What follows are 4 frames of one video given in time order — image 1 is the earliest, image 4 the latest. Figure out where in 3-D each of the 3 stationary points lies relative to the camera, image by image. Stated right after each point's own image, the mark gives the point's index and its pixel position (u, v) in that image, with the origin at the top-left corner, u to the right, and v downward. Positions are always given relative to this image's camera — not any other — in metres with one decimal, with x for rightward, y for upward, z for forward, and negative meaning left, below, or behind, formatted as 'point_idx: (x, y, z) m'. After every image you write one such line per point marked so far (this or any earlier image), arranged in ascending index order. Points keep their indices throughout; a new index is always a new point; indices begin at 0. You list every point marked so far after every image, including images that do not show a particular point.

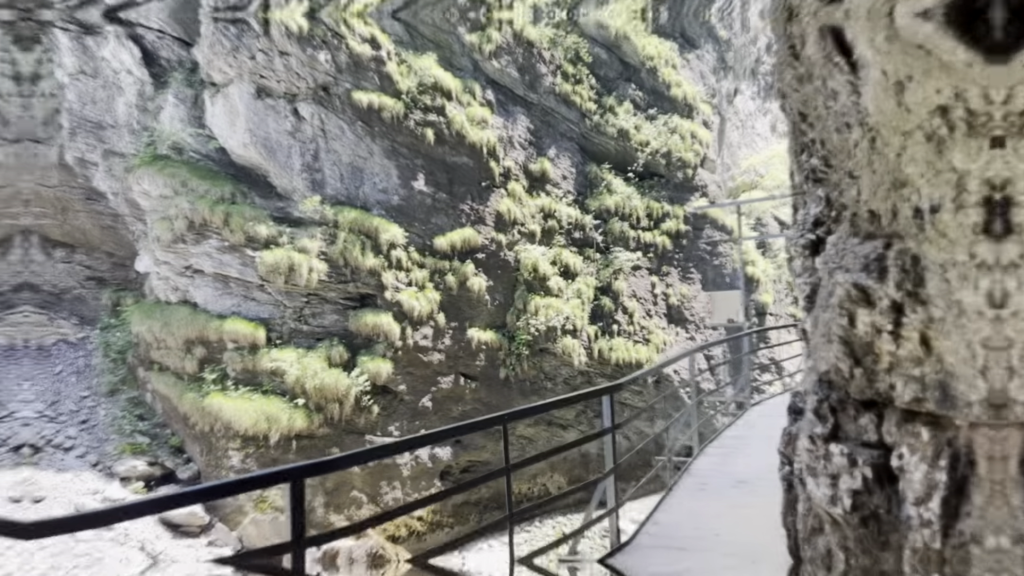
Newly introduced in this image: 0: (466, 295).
0: (-0.6, -0.1, +10.5) m
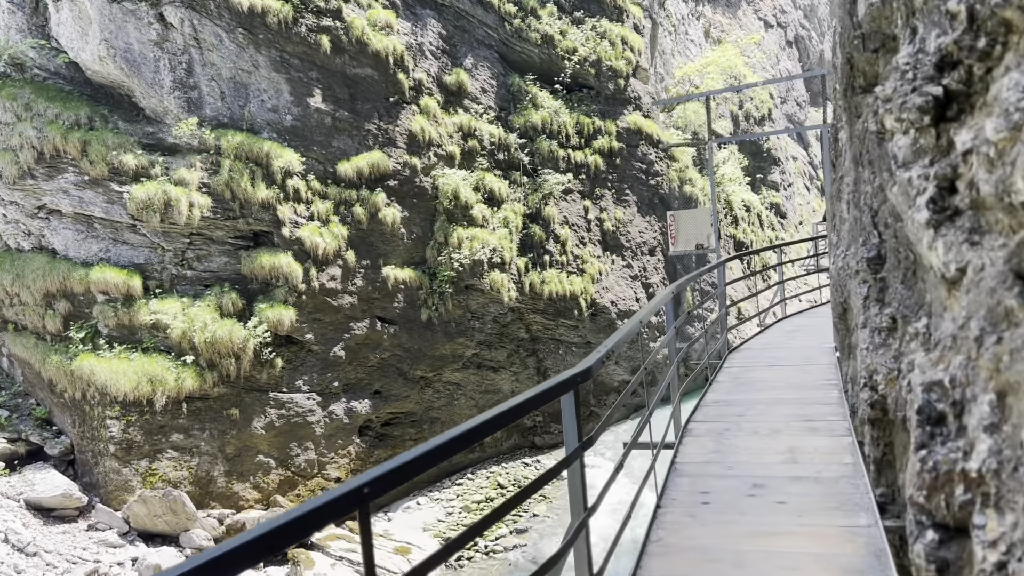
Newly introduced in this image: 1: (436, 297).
0: (-1.5, +0.7, +9.2) m
1: (-0.9, -0.1, +9.4) m
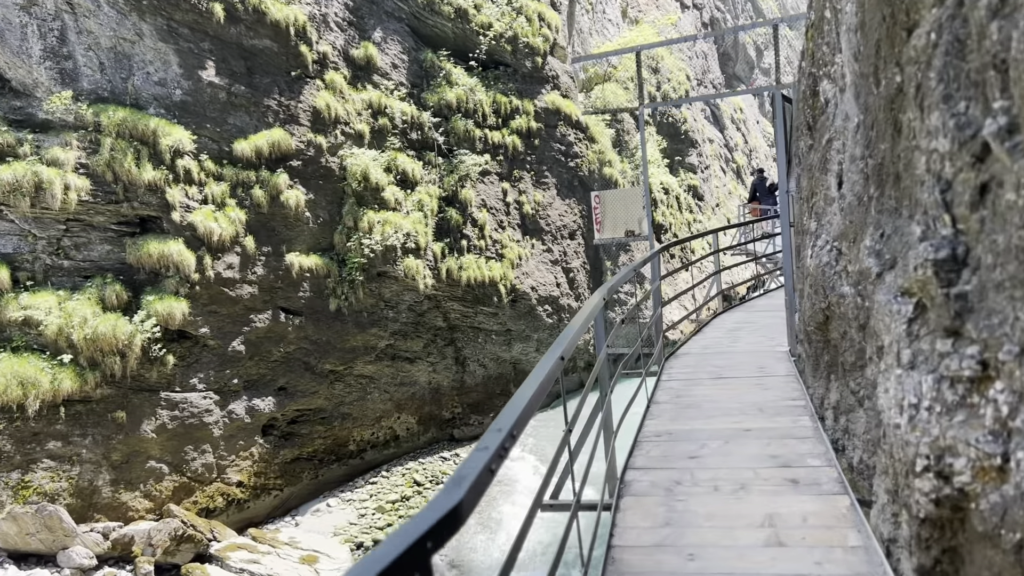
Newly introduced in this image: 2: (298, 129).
0: (-2.4, +0.8, +8.6) m
1: (-1.8, 0.0, +8.8) m
2: (-2.3, +1.7, +8.9) m
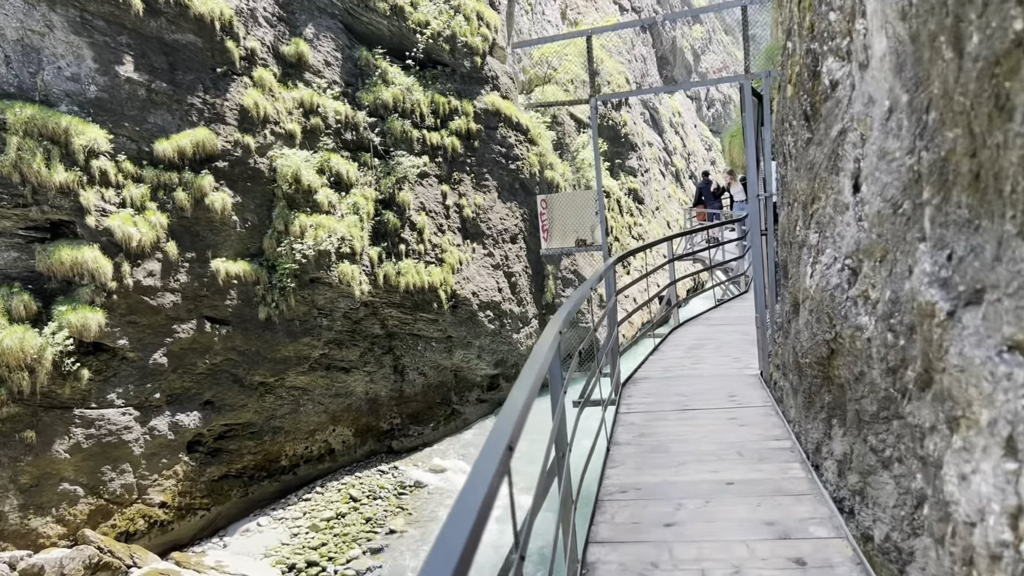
0: (-3.1, +0.7, +8.1) m
1: (-2.5, 0.0, +8.4) m
2: (-3.0, +1.7, +8.4) m
